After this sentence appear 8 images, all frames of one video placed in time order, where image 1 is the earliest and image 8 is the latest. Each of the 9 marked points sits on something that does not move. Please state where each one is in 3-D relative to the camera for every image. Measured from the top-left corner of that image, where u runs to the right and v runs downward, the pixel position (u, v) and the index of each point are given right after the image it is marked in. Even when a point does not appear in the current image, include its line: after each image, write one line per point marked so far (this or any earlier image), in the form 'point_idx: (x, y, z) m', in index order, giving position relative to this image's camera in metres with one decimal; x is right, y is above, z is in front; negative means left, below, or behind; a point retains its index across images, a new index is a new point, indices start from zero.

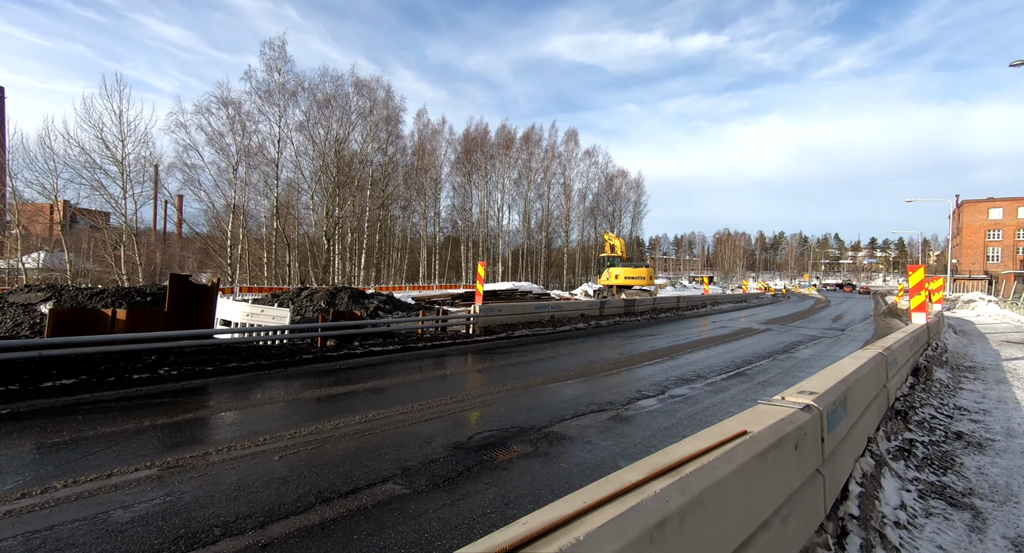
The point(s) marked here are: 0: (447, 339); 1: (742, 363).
0: (-1.4, -1.3, +11.8) m
1: (+4.7, -1.7, +11.2) m
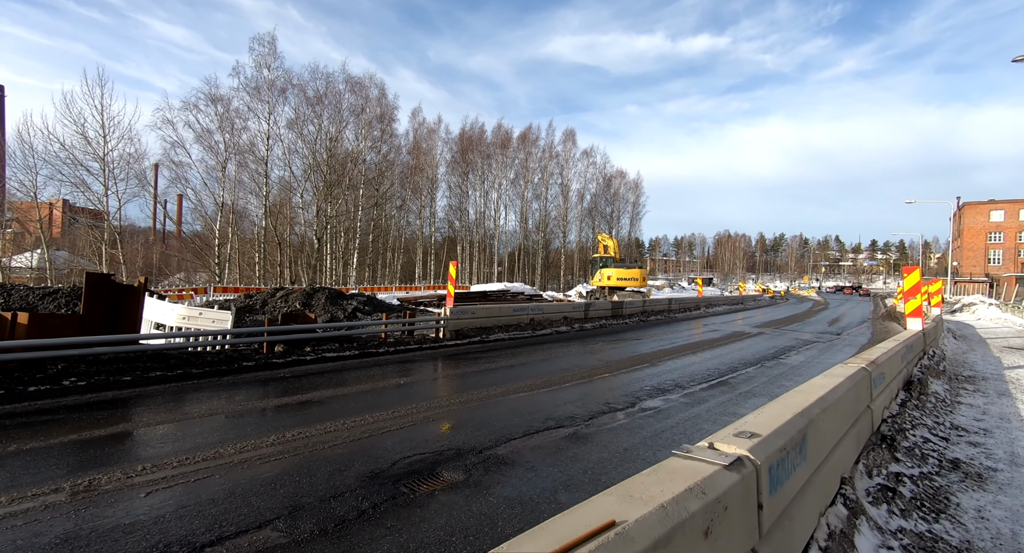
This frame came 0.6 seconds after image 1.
0: (-2.0, -1.4, +11.1) m
1: (+4.1, -1.8, +10.5) m
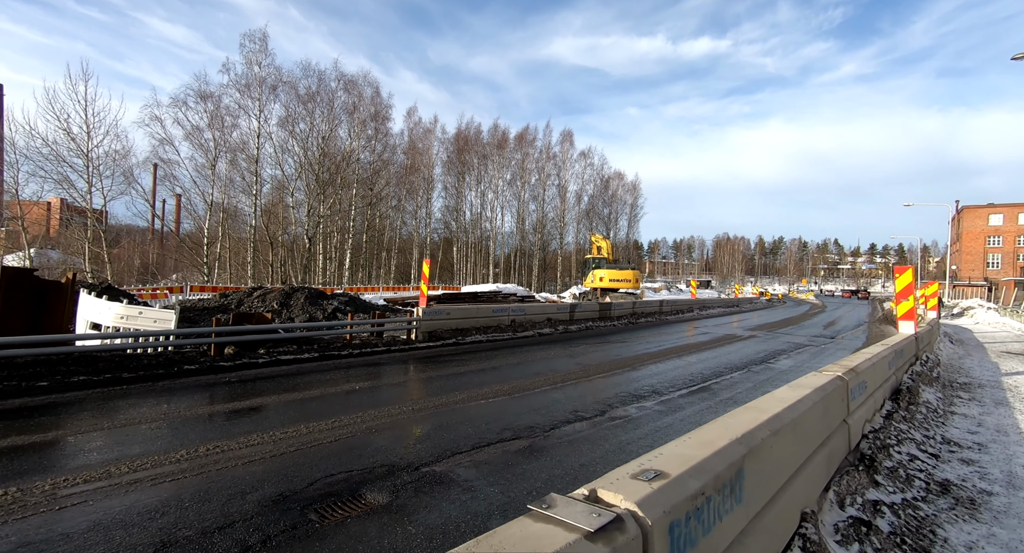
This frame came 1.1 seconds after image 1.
0: (-2.5, -1.3, +10.6) m
1: (+3.6, -1.8, +9.9) m
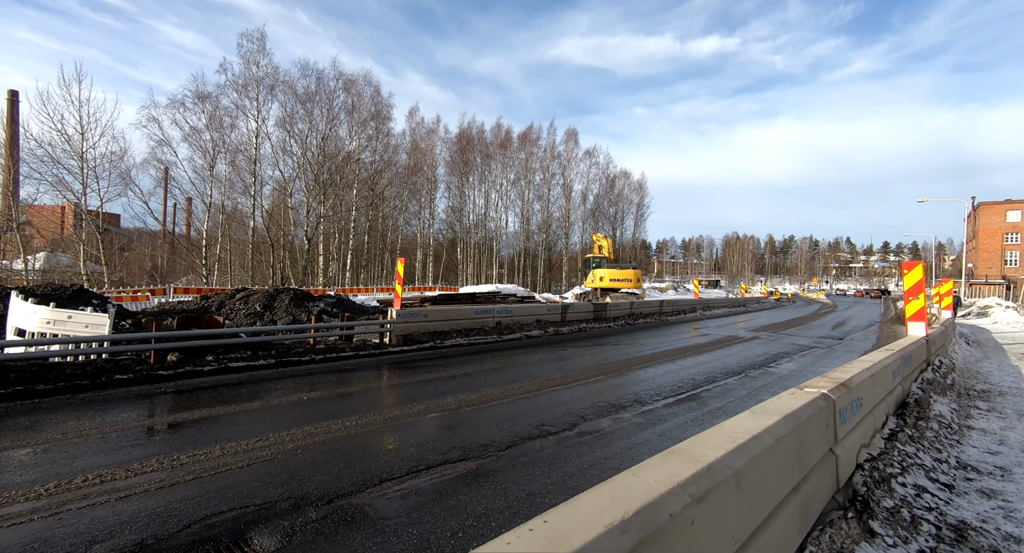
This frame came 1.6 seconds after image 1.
0: (-2.9, -1.3, +9.9) m
1: (+3.2, -1.7, +9.2) m
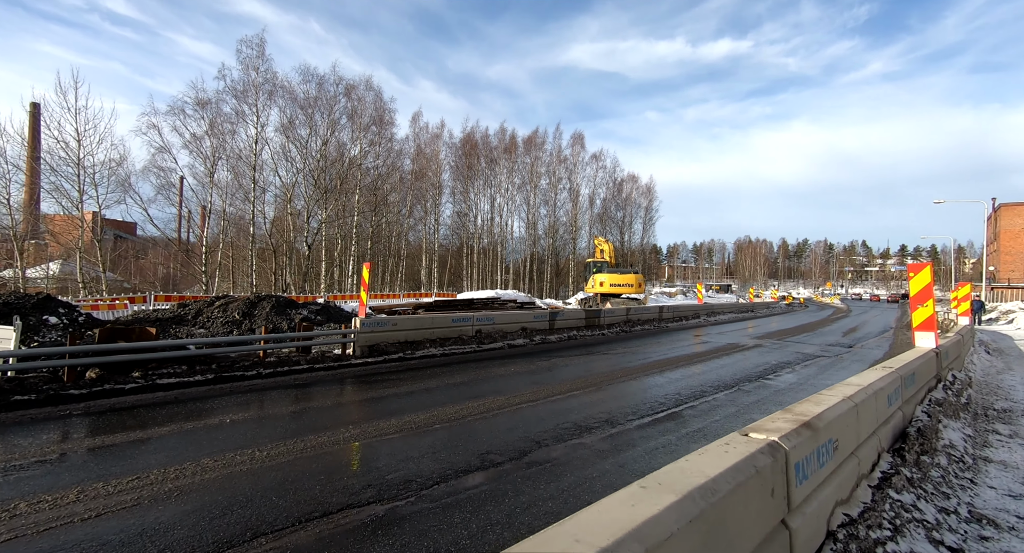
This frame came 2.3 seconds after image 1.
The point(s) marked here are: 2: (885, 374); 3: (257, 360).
0: (-3.4, -1.5, +9.2) m
1: (+2.7, -1.8, +8.3) m
2: (+3.3, -0.8, +4.8) m
3: (-4.0, -1.3, +8.8) m
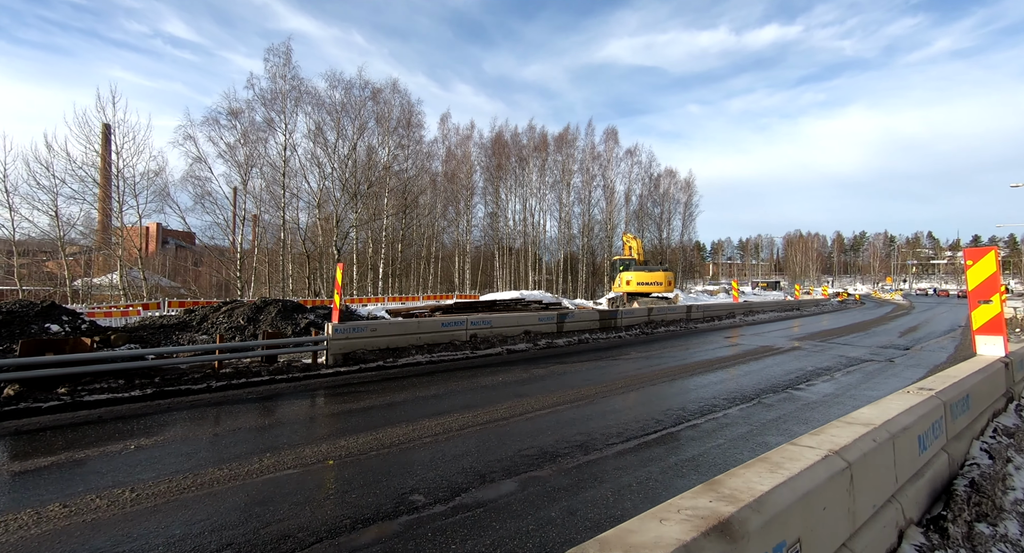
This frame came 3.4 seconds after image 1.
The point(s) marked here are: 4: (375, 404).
0: (-3.6, -1.5, +8.4) m
1: (+2.3, -1.7, +7.0) m
2: (+2.7, -0.7, +3.5) m
3: (-4.3, -1.4, +8.0) m
4: (-2.0, -1.8, +7.6) m
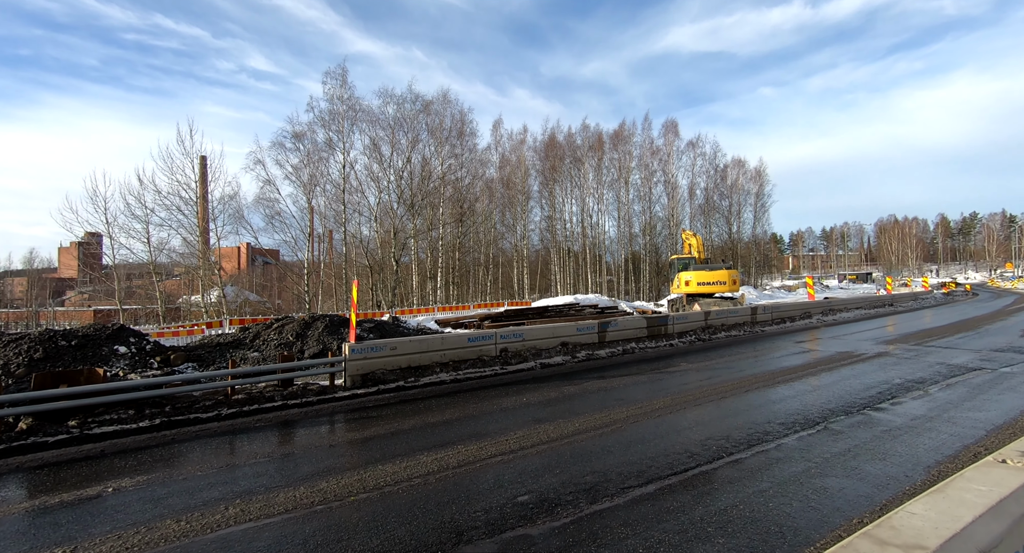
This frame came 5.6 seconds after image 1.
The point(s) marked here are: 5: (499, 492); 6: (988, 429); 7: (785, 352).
0: (-3.3, -1.8, +8.1) m
1: (+2.5, -1.8, +6.0) m
2: (+2.3, -0.8, +2.4) m
3: (-4.0, -1.7, +7.8) m
4: (-1.7, -2.0, +7.1) m
5: (-0.1, -1.9, +4.8) m
6: (+5.4, -1.7, +6.3) m
7: (+6.3, -1.8, +12.9) m
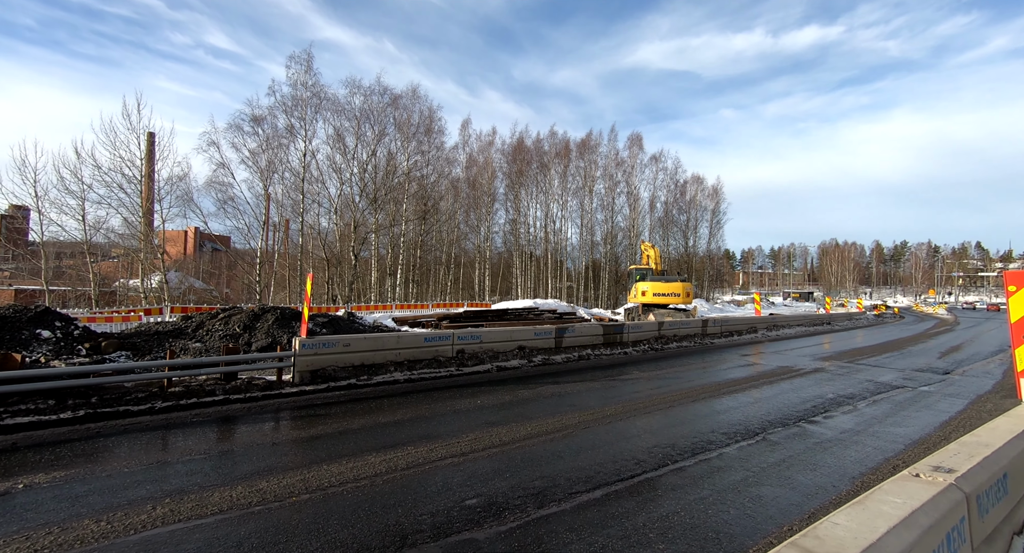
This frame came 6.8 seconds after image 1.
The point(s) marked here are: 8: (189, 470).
0: (-4.0, -1.6, +7.8) m
1: (+1.9, -1.9, +6.1) m
2: (+2.1, -0.9, +2.6) m
3: (-4.6, -1.5, +7.5) m
4: (-2.4, -2.0, +6.9) m
5: (-0.5, -1.9, +4.7) m
6: (+4.8, -2.0, +6.7) m
7: (+5.2, -2.1, +13.3) m
8: (-3.0, -1.9, +5.3) m
